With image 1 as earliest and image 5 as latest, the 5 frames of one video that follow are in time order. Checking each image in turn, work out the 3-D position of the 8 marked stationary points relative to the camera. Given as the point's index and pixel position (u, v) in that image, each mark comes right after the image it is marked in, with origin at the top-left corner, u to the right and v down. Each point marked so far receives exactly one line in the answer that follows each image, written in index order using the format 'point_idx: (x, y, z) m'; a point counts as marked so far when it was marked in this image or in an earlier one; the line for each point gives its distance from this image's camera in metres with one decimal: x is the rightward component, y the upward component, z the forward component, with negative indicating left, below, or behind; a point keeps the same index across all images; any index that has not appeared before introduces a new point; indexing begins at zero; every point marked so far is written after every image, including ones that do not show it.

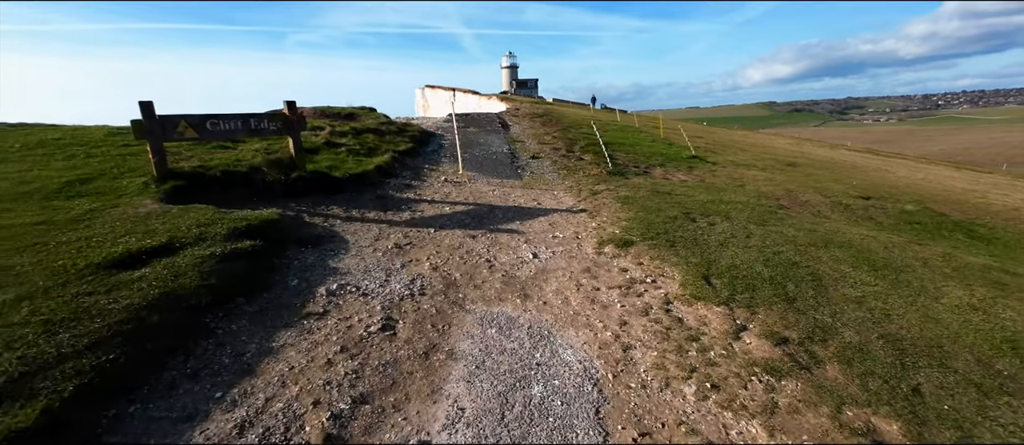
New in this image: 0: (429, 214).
0: (-3.1, +0.3, +14.8) m
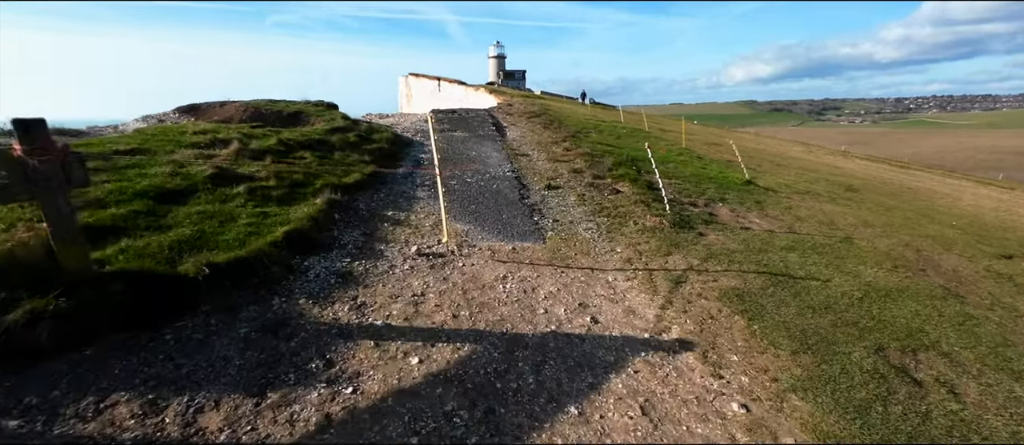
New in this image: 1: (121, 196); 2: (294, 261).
0: (-2.3, -2.8, +6.3) m
1: (-10.2, +0.7, +10.4) m
2: (-5.3, -0.9, +9.6) m
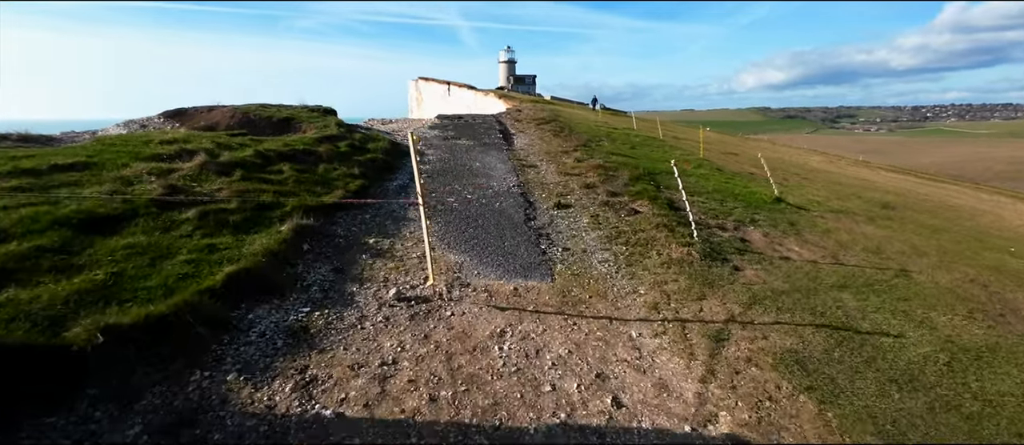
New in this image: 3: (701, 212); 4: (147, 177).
0: (-2.4, -3.6, +4.2) m
1: (-10.2, 0.0, +8.5) m
2: (-5.3, -1.7, +7.6) m
3: (+9.1, +0.5, +19.1) m
4: (-10.7, +1.3, +11.7) m
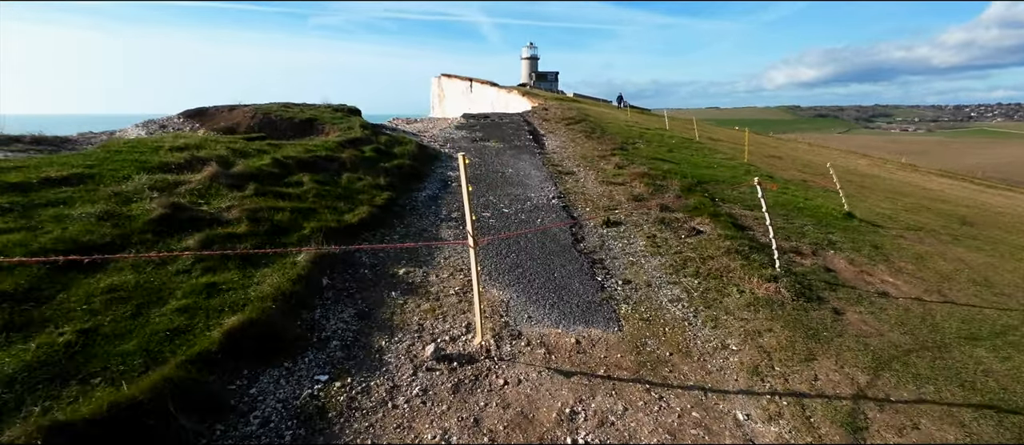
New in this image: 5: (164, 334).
0: (-1.4, -4.4, +2.3) m
1: (-9.0, -0.7, +7.0) m
2: (-4.1, -2.4, +5.8) m
3: (+10.8, -0.4, +16.7) m
4: (-9.3, +0.8, +10.1) m
5: (-5.5, -1.7, +6.3) m
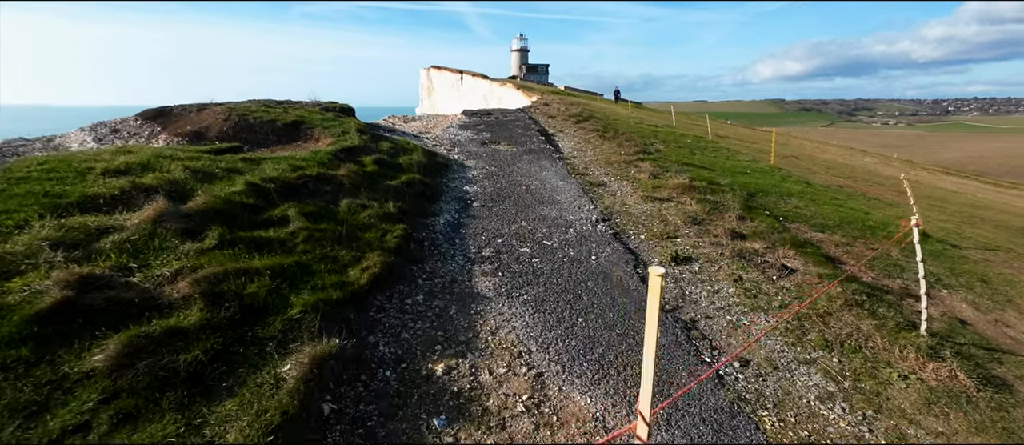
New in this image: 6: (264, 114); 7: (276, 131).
0: (+0.4, -5.8, -0.9) m
1: (-7.3, -2.0, +3.5) m
2: (-2.4, -3.8, +2.5) m
3: (+12.2, -1.5, +13.7) m
4: (-7.7, -0.5, +6.6) m
5: (-3.8, -3.1, +2.9) m
6: (-12.1, +5.3, +19.4) m
7: (-10.8, +4.2, +18.1) m
